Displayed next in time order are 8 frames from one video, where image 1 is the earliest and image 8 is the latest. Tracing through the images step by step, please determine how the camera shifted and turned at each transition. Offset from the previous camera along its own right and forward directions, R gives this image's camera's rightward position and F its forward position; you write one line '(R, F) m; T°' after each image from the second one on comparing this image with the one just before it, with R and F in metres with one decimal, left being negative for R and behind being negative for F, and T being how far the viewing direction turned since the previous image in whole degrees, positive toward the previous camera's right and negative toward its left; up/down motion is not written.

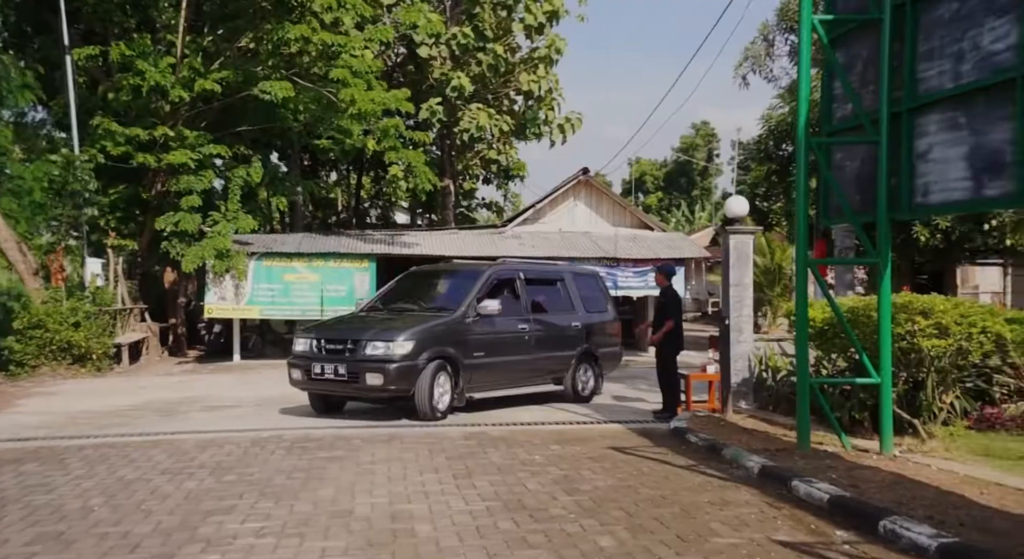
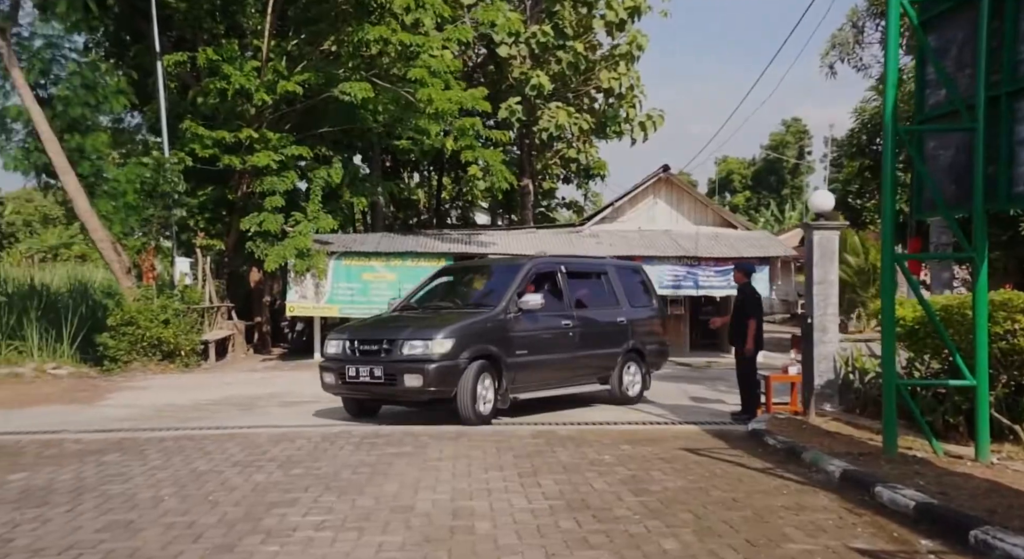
(+0.2, +0.1) m; -5°
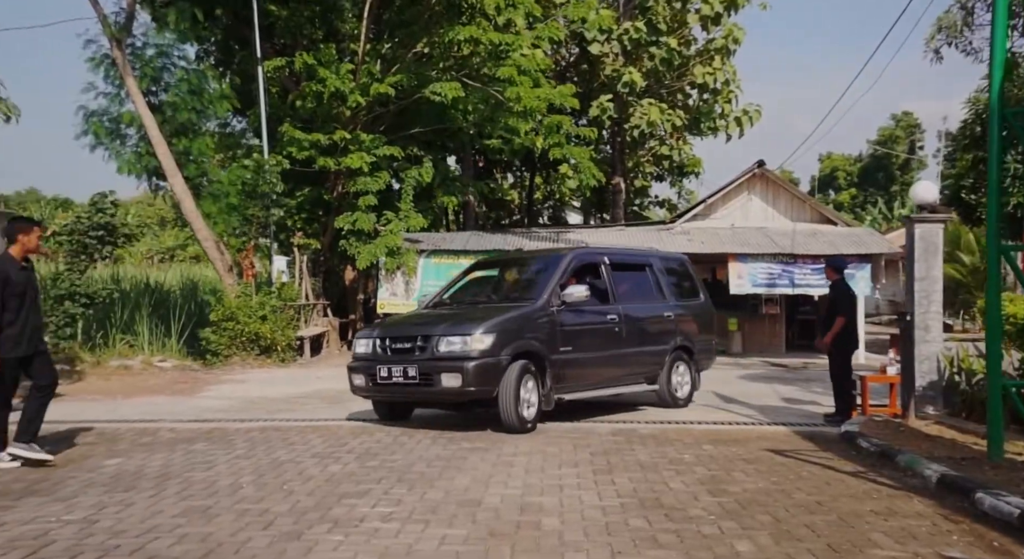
(+0.2, +0.1) m; -6°
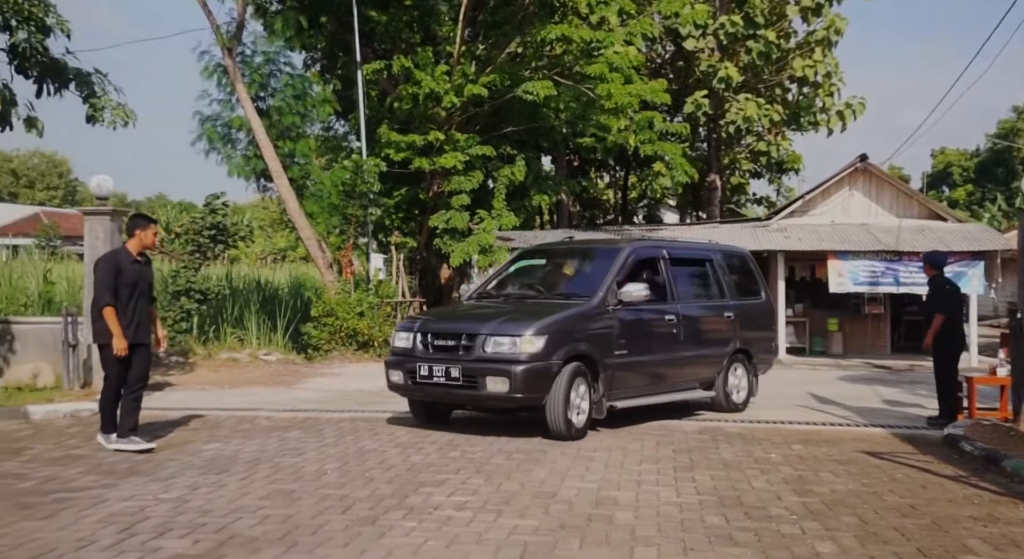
(+0.2, 0.0) m; -6°
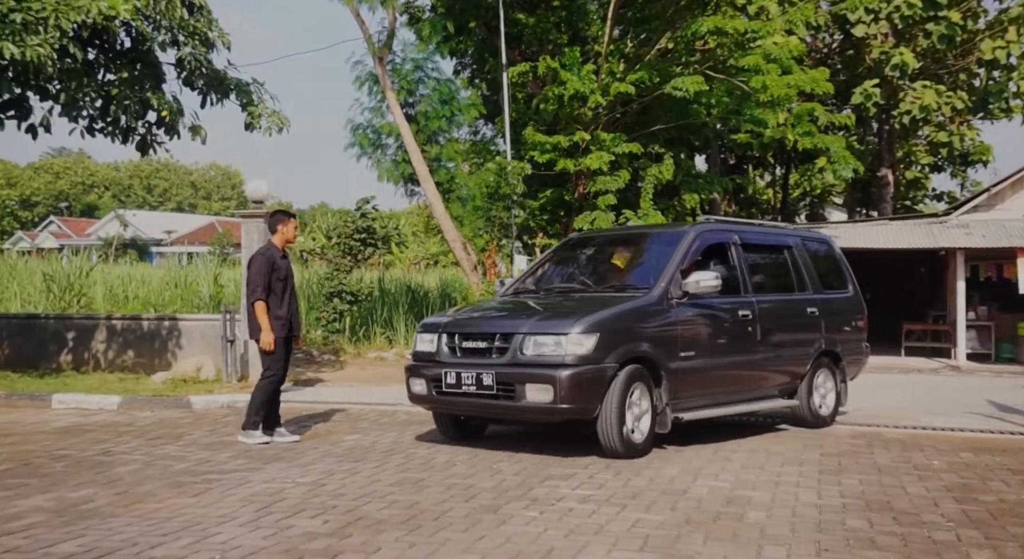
(+0.2, +0.1) m; -10°
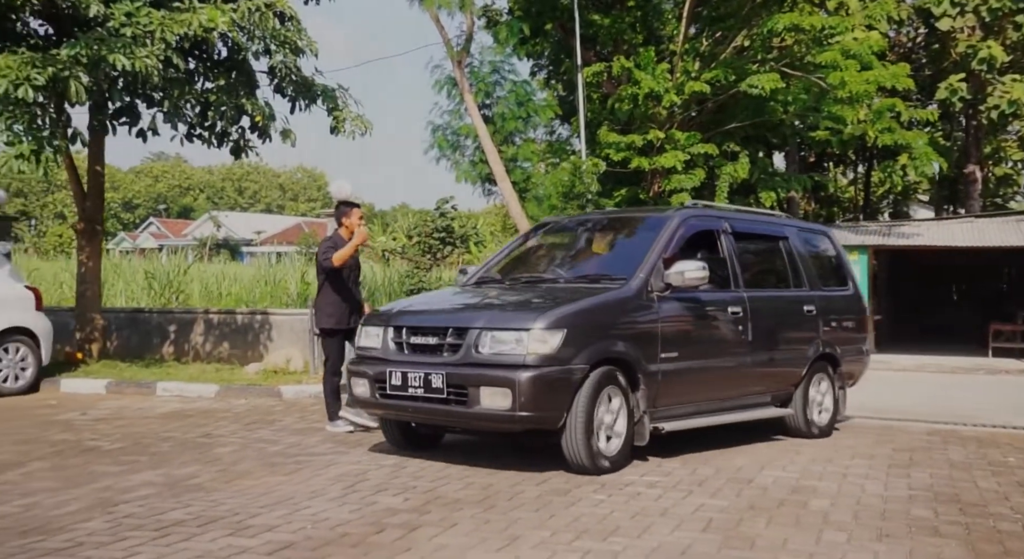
(0.0, -0.3) m; -5°
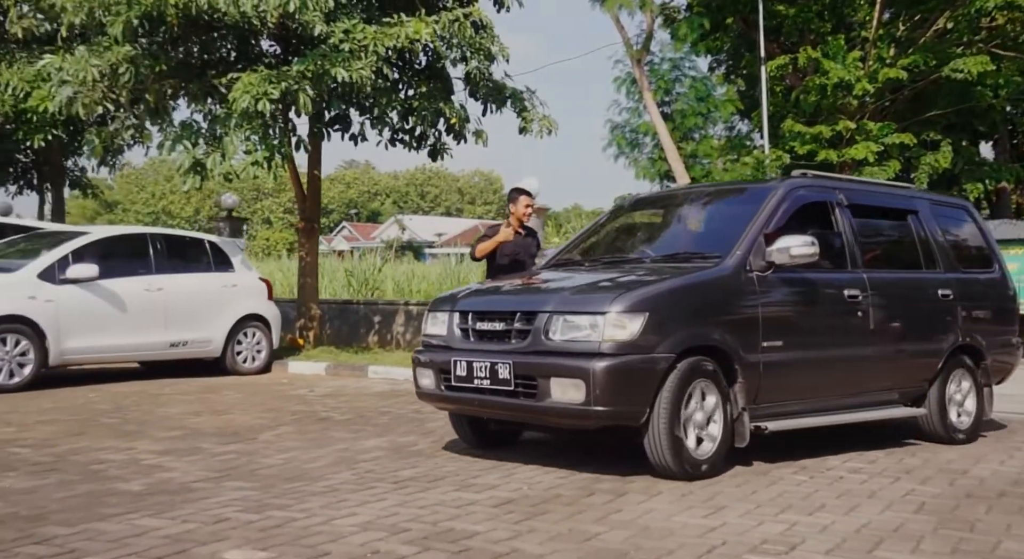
(-0.2, -0.4) m; -11°
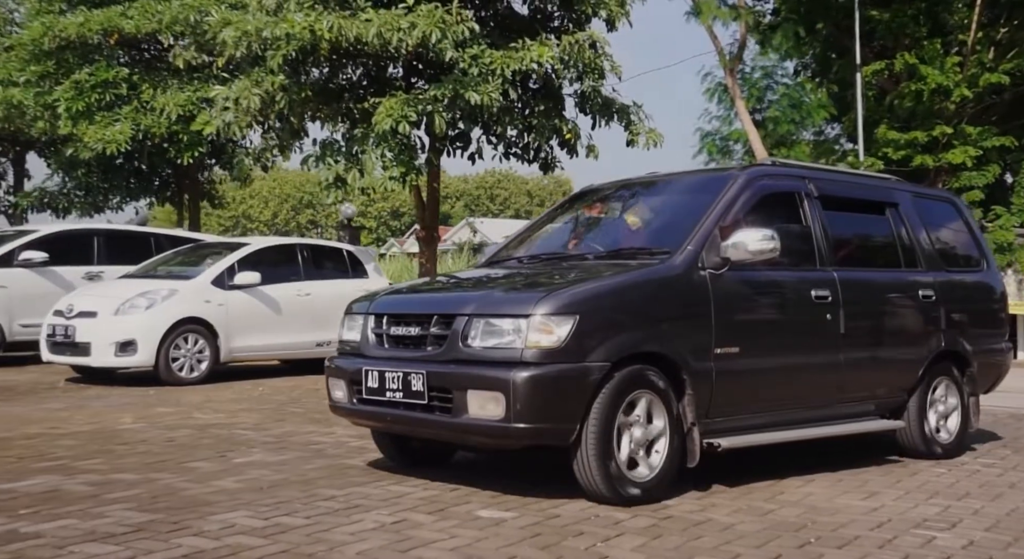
(-0.6, -0.6) m; -4°
